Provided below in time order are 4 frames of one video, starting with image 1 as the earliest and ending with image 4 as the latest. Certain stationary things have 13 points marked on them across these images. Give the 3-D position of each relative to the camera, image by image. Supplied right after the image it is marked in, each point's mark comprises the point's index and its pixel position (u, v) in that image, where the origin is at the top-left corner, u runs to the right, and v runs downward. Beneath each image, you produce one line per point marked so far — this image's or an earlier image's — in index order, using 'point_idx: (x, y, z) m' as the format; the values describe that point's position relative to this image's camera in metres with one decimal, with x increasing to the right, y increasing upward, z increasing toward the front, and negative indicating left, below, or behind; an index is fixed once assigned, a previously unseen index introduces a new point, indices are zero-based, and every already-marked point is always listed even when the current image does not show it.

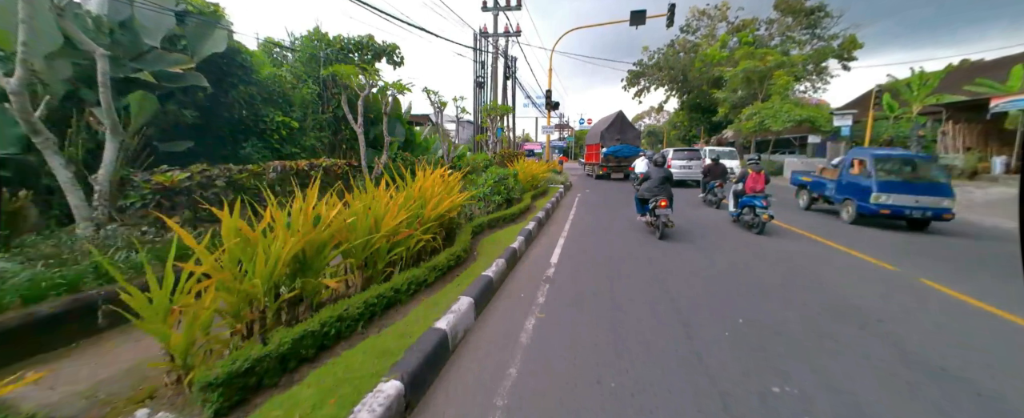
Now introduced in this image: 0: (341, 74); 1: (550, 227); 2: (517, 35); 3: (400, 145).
0: (-3.3, +2.6, +7.0) m
1: (+1.1, -0.3, +9.3) m
2: (+0.3, +8.7, +18.8) m
3: (-3.1, +1.8, +10.5) m
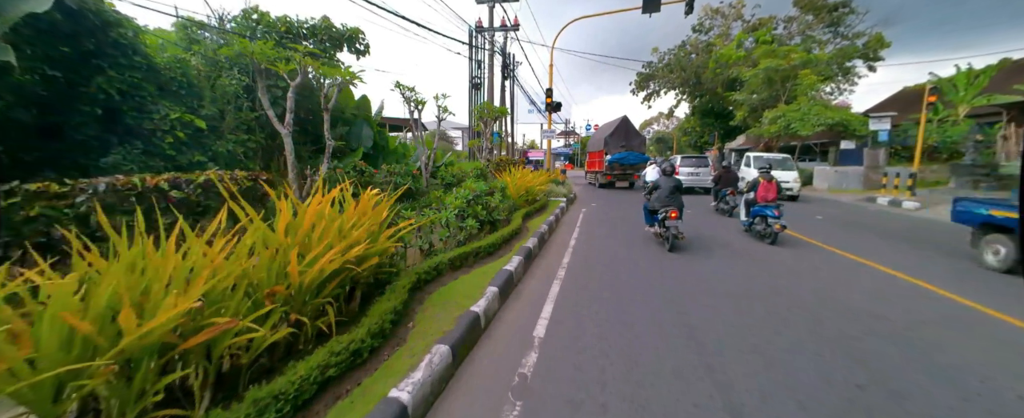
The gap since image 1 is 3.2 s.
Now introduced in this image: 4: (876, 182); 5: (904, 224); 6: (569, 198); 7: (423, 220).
0: (-3.6, +2.2, +5.2) m
1: (+0.8, -0.7, +7.3) m
2: (+0.2, +8.1, +17.0) m
3: (-3.4, +1.3, +8.7) m
4: (+16.4, +1.2, +16.9) m
5: (+11.5, -0.3, +11.4) m
6: (+2.1, +0.5, +14.1) m
7: (-1.0, -0.1, +4.4) m
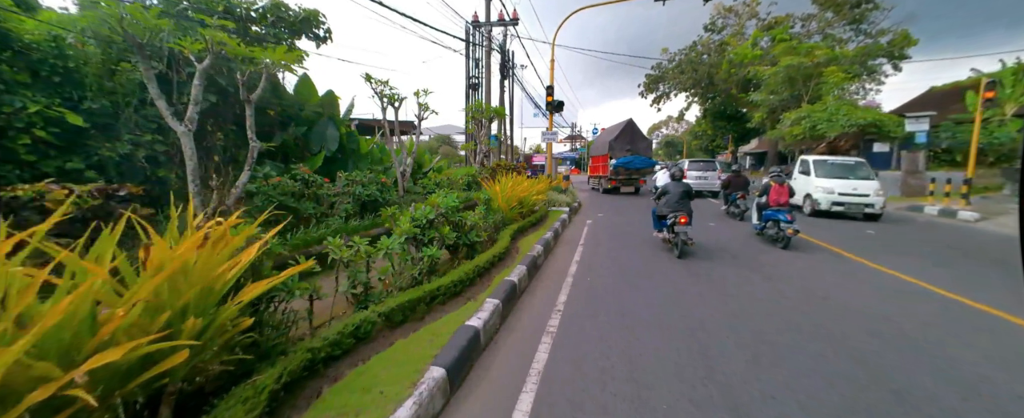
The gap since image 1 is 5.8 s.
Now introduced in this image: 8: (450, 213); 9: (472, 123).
0: (-3.8, +1.9, +3.9) m
1: (+0.6, -1.0, +5.9) m
2: (+0.1, +7.7, +15.7) m
3: (-3.5, +1.0, +7.4) m
4: (+16.3, +0.9, +15.2) m
5: (+11.4, -0.6, +9.8) m
6: (+2.0, +0.1, +12.7) m
7: (-1.3, -0.4, +3.0) m
8: (-0.8, 0.0, +4.5) m
9: (-1.4, +3.1, +13.8) m
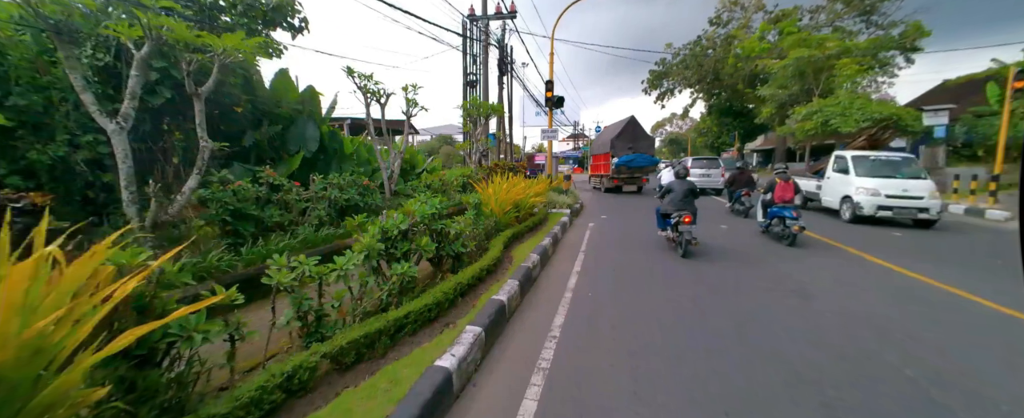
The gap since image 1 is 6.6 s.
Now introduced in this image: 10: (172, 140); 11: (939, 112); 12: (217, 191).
0: (-4.0, +1.8, +3.4) m
1: (+0.5, -1.1, +5.3) m
2: (+0.1, +7.7, +15.1) m
3: (-3.6, +0.9, +6.8) m
4: (+16.3, +0.9, +14.5) m
5: (+11.3, -0.5, +9.1) m
6: (+2.0, +0.1, +12.1) m
7: (-1.4, -0.5, +2.4) m
8: (-0.9, -0.1, +3.9) m
9: (-1.4, +3.1, +13.2) m
10: (-4.4, +0.9, +4.9) m
11: (+16.5, +3.7, +14.3) m
12: (-3.2, +0.2, +4.1) m
